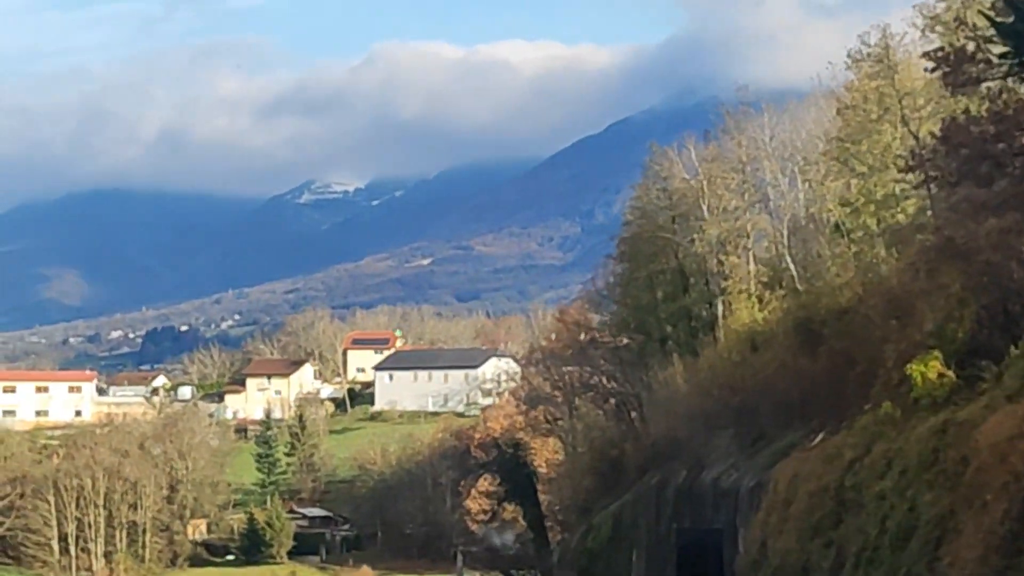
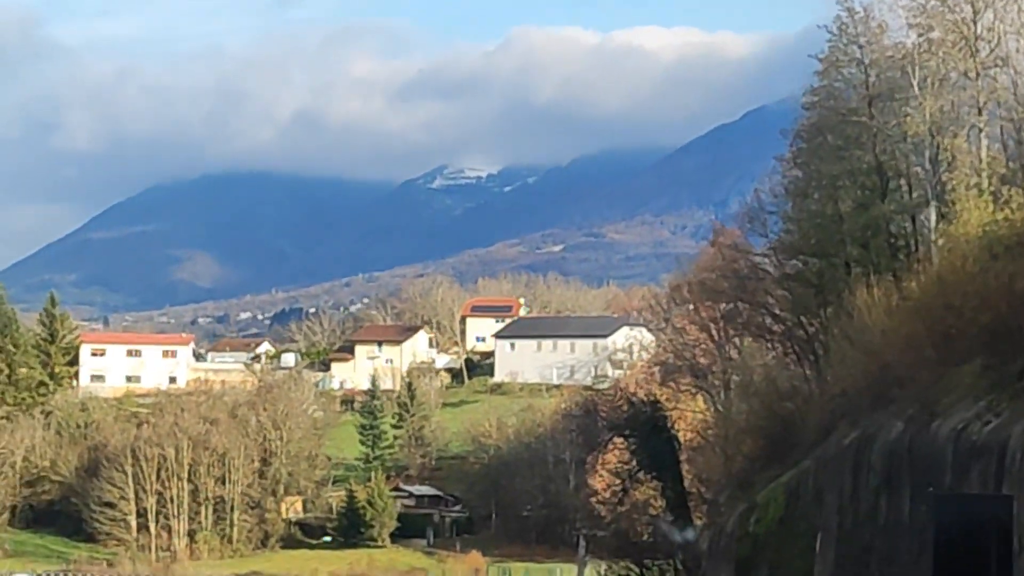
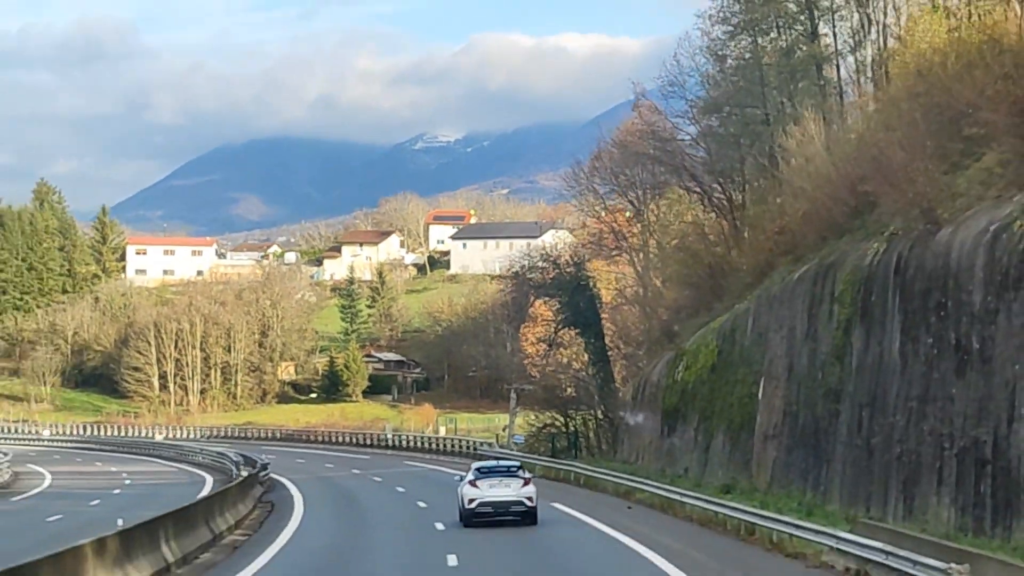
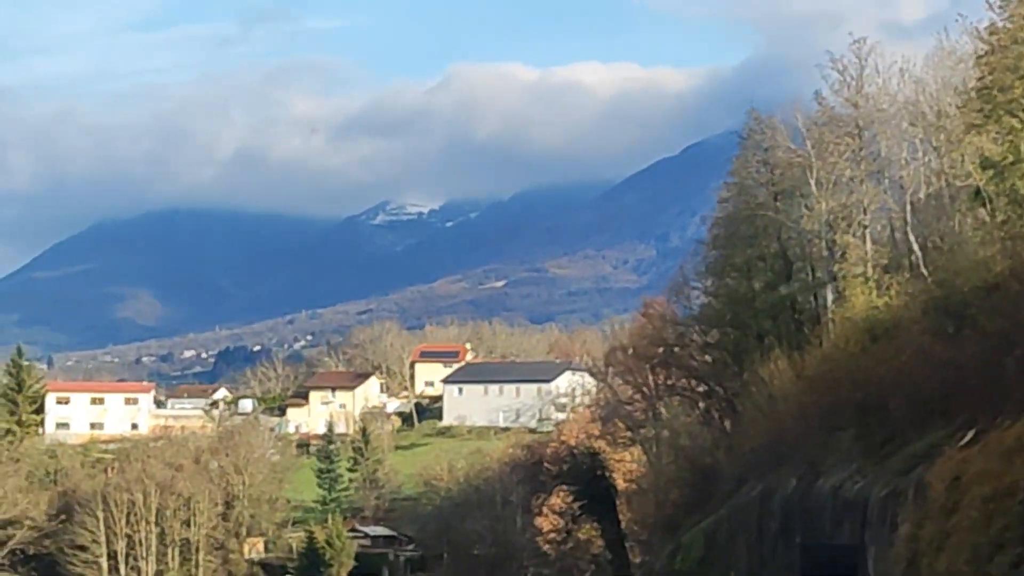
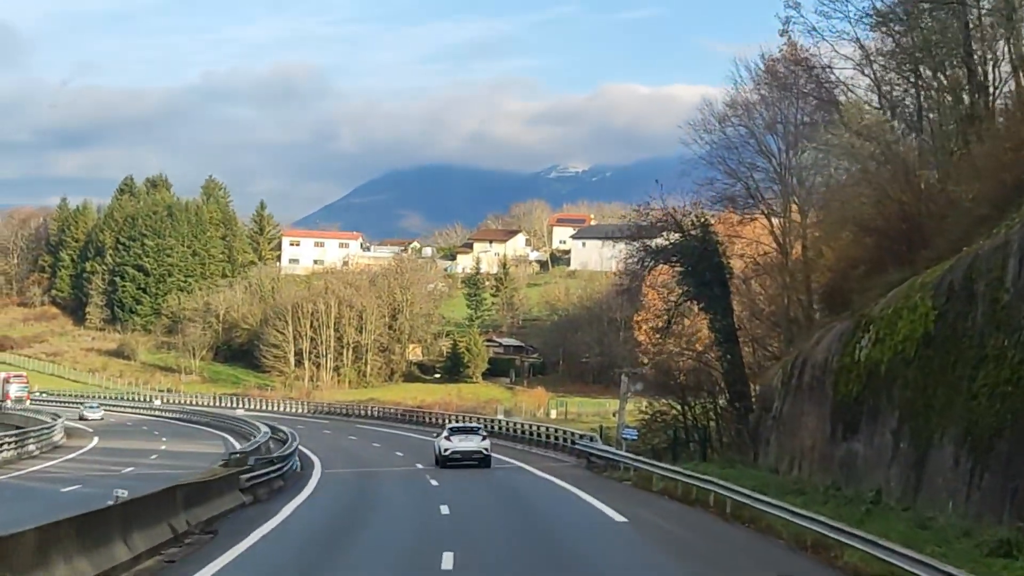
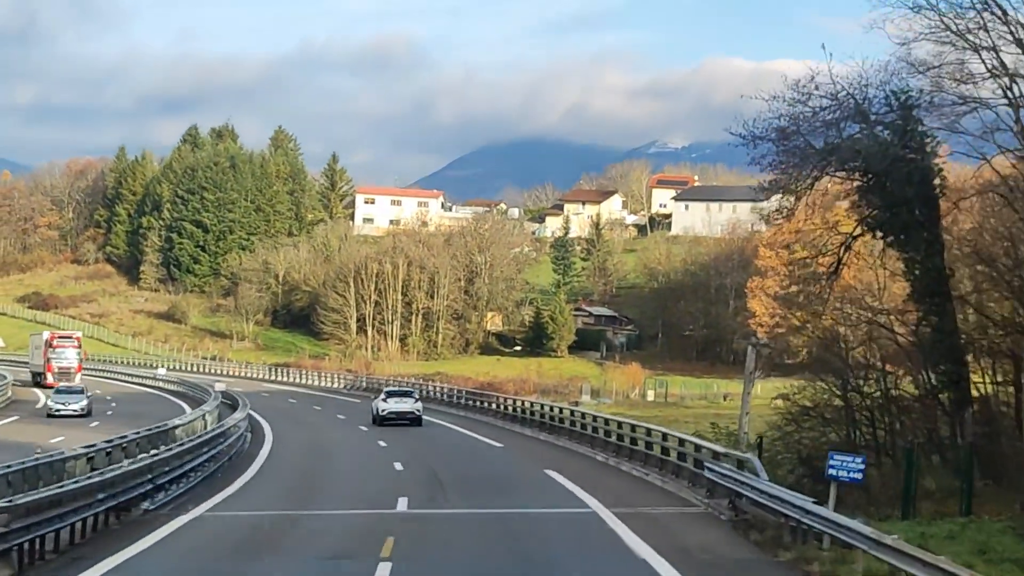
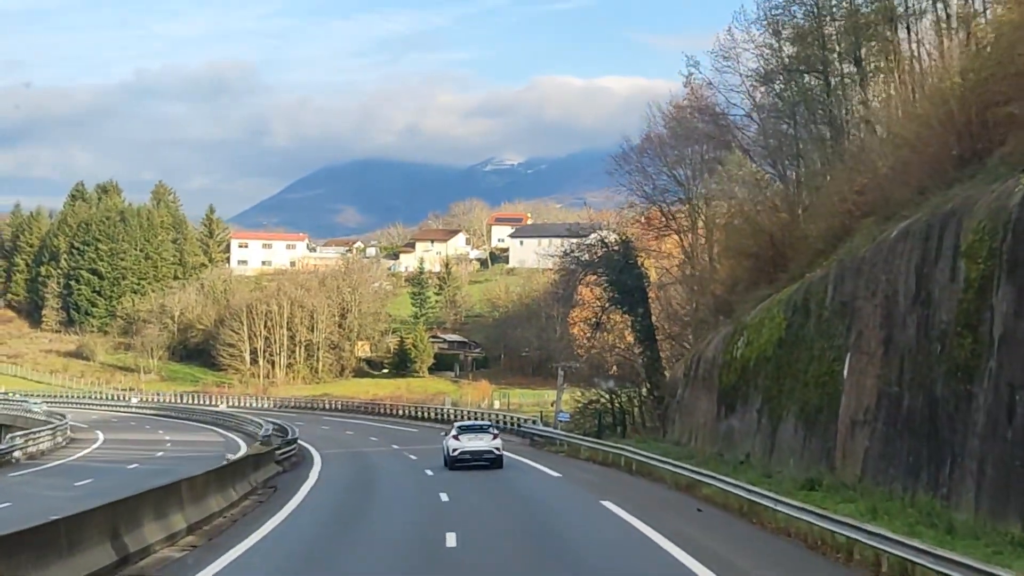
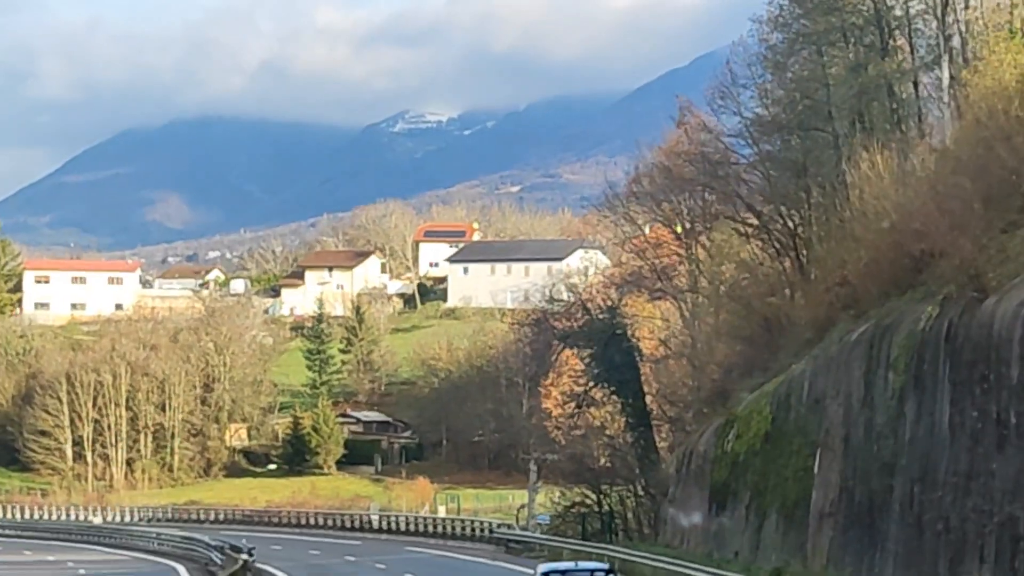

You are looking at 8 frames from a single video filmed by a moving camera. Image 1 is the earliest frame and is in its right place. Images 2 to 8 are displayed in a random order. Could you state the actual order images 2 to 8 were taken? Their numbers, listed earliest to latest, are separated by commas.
4, 2, 8, 3, 7, 5, 6
